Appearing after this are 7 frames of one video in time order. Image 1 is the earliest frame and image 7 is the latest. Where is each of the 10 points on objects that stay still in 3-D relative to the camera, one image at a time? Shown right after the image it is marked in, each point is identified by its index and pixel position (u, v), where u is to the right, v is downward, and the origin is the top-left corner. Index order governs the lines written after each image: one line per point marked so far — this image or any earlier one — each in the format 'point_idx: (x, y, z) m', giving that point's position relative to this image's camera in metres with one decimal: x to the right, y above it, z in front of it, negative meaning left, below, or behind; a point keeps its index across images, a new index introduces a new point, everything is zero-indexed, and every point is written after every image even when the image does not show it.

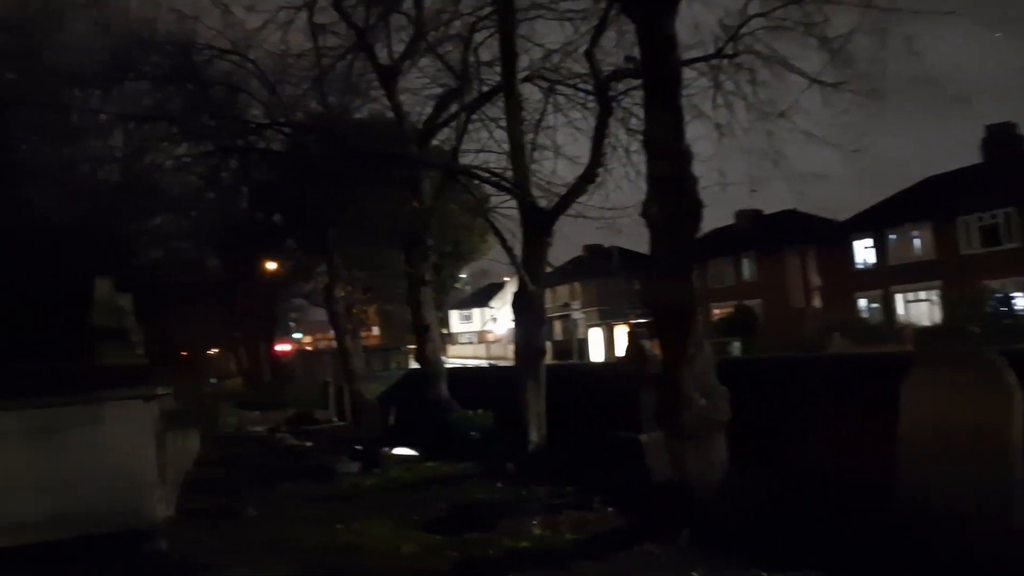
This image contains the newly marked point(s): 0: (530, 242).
0: (+0.3, +0.7, +13.2) m
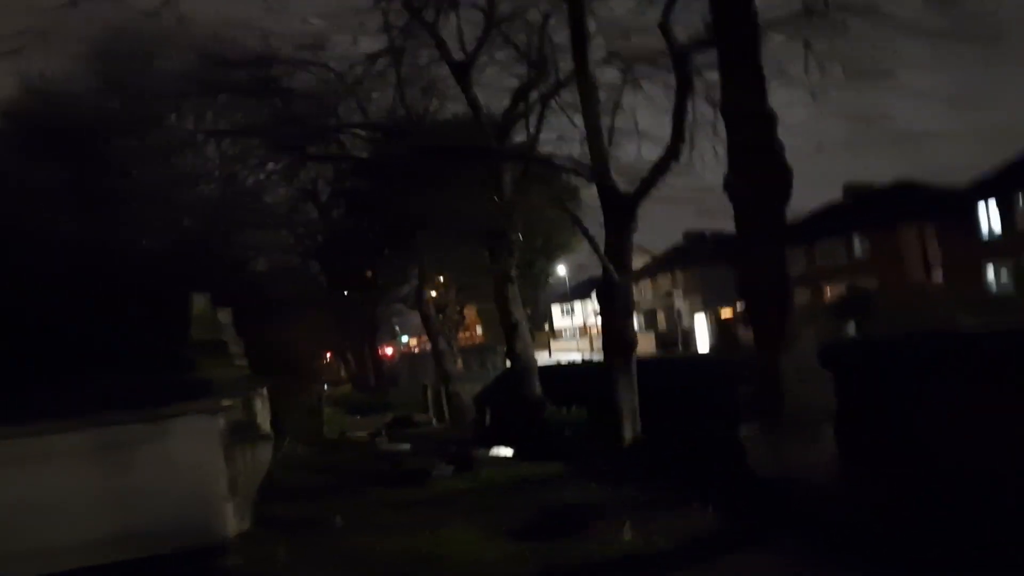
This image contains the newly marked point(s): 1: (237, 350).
0: (+1.6, +0.9, +12.7) m
1: (-5.6, -1.2, +16.3) m
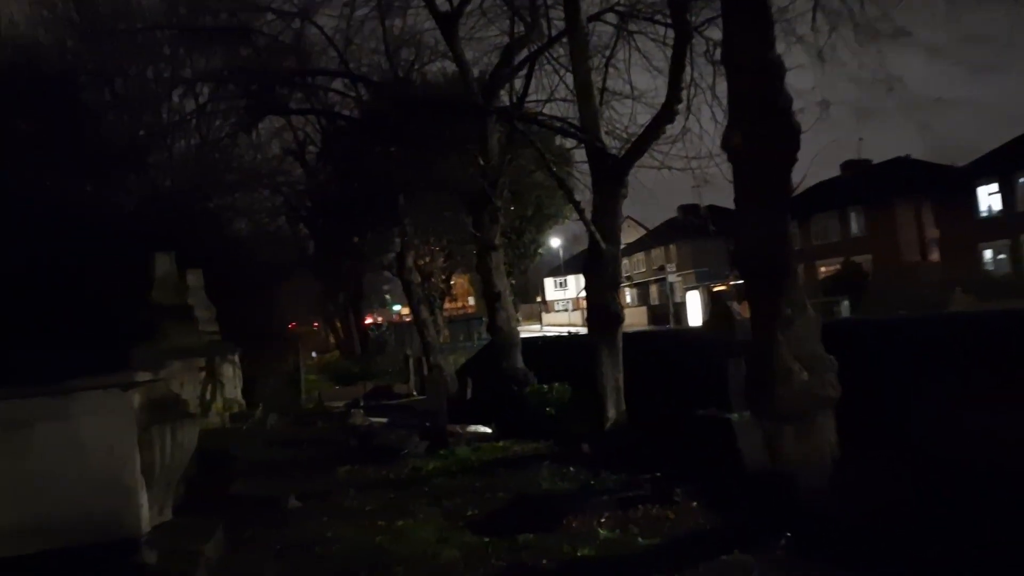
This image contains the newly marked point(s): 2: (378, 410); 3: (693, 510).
0: (+1.3, +1.3, +11.9) m
1: (-5.9, -0.5, +15.5) m
2: (-3.1, -2.8, +18.4) m
3: (+1.7, -2.1, +7.7) m
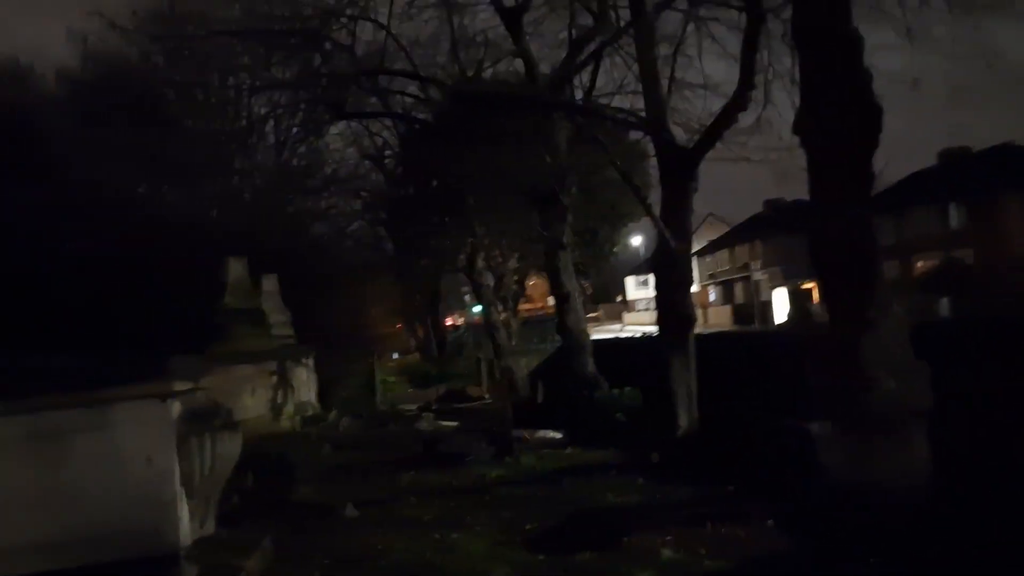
0: (+2.3, +1.3, +11.3) m
1: (-4.6, -0.6, +15.7) m
2: (-1.4, -2.9, +18.3) m
3: (+2.3, -2.1, +7.1) m
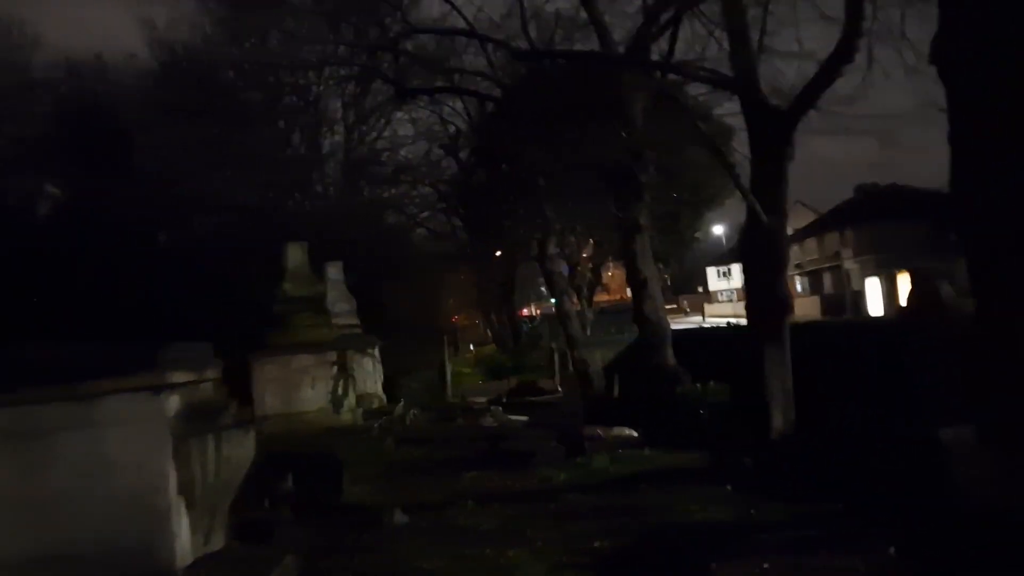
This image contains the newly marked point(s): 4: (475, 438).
0: (+3.2, +1.5, +10.1) m
1: (-3.2, -0.4, +15.1) m
2: (+0.2, -2.6, +17.4) m
3: (+2.8, -2.0, +5.9) m
4: (-0.6, -2.4, +12.7) m
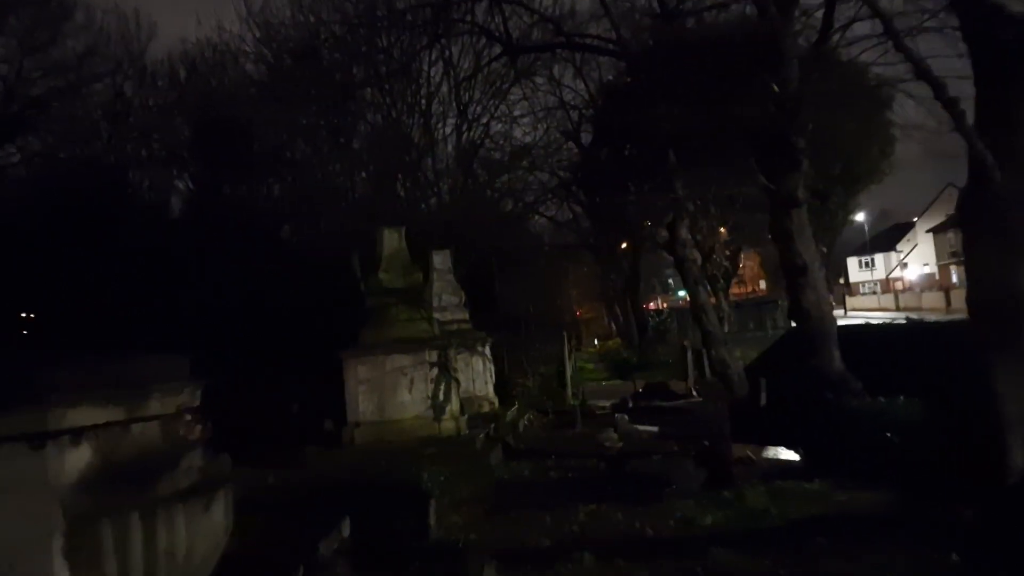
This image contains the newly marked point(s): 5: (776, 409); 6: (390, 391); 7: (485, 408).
0: (+4.4, +1.7, +7.6) m
1: (-1.1, -0.2, +13.6) m
2: (+2.6, -2.4, +15.3) m
3: (+3.4, -1.9, +3.6) m
4: (+1.1, -2.2, +10.8) m
5: (+4.3, -2.0, +13.2) m
6: (-1.7, -1.4, +10.9) m
7: (-0.5, -2.0, +13.2) m
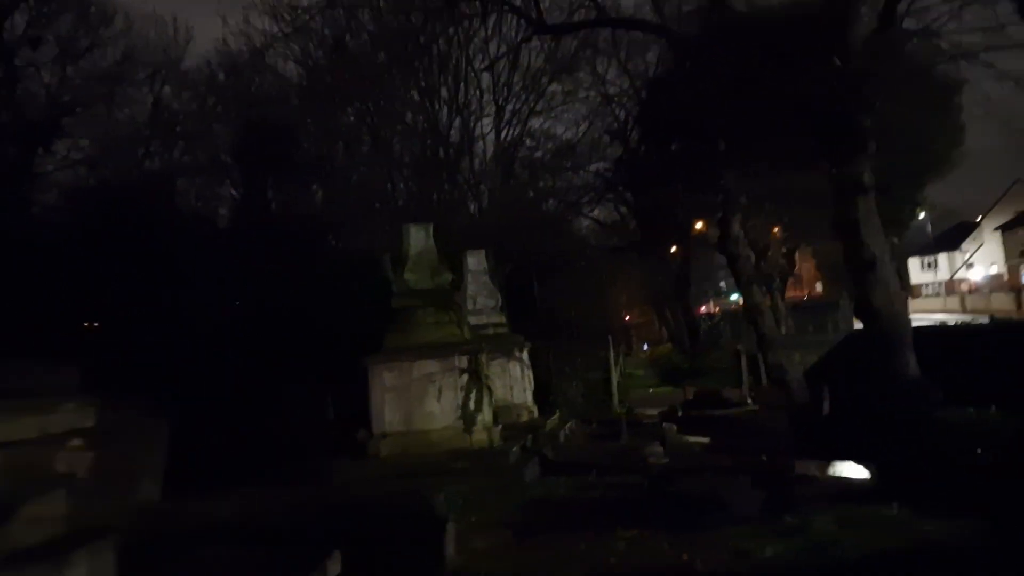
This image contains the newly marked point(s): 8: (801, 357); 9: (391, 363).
0: (+4.6, +1.8, +6.5) m
1: (-0.5, -0.2, +12.8) m
2: (+3.3, -2.4, +14.3) m
3: (+3.4, -1.8, +2.5) m
4: (+1.6, -2.2, +9.8) m
5: (+4.9, -2.0, +12.1) m
6: (-1.2, -1.4, +10.1) m
7: (+0.1, -2.0, +12.4) m
8: (+6.9, -1.6, +19.4) m
9: (-1.5, -0.9, +10.0) m
